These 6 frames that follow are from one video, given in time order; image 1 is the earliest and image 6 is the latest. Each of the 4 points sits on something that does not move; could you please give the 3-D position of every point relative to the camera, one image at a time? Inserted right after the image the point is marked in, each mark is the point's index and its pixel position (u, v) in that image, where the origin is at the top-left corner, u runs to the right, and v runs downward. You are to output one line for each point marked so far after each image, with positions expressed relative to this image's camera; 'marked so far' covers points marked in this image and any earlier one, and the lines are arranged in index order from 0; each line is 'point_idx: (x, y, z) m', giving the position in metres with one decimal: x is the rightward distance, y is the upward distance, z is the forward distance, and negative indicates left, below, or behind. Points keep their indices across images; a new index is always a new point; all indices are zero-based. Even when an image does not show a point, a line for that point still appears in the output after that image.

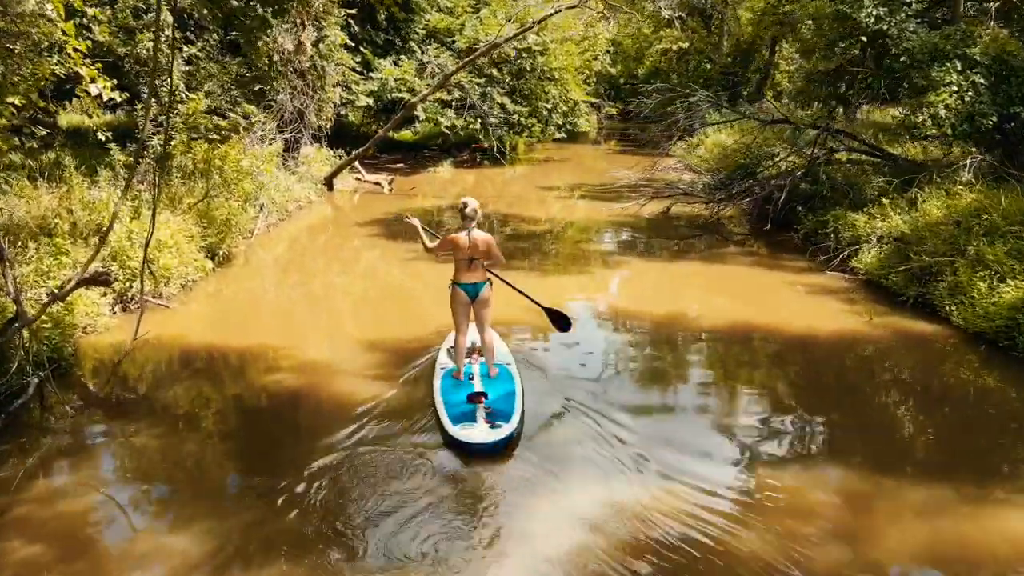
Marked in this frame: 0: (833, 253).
0: (+4.4, +0.5, +10.3) m
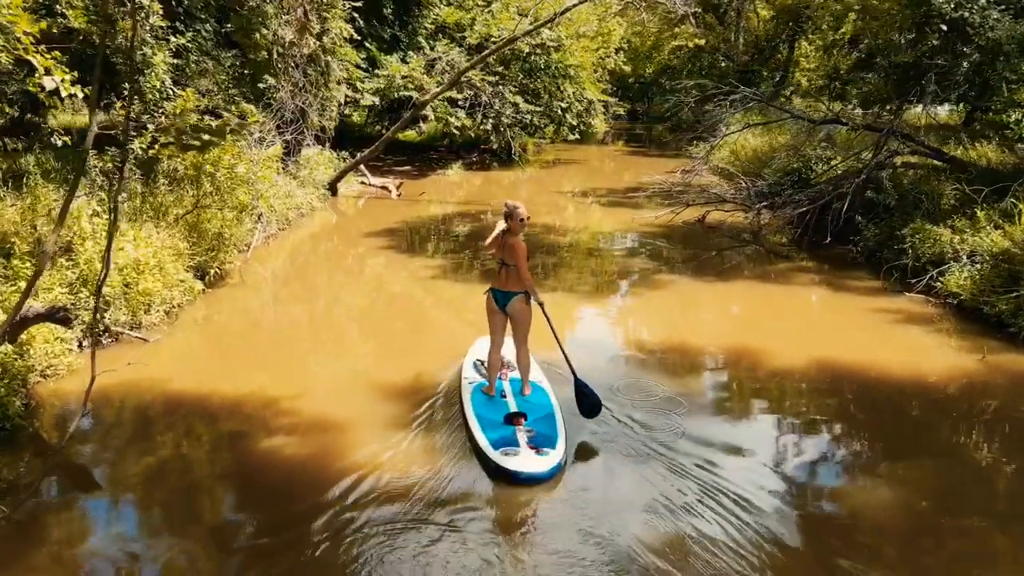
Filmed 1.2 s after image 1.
0: (+4.8, +0.2, +9.0) m
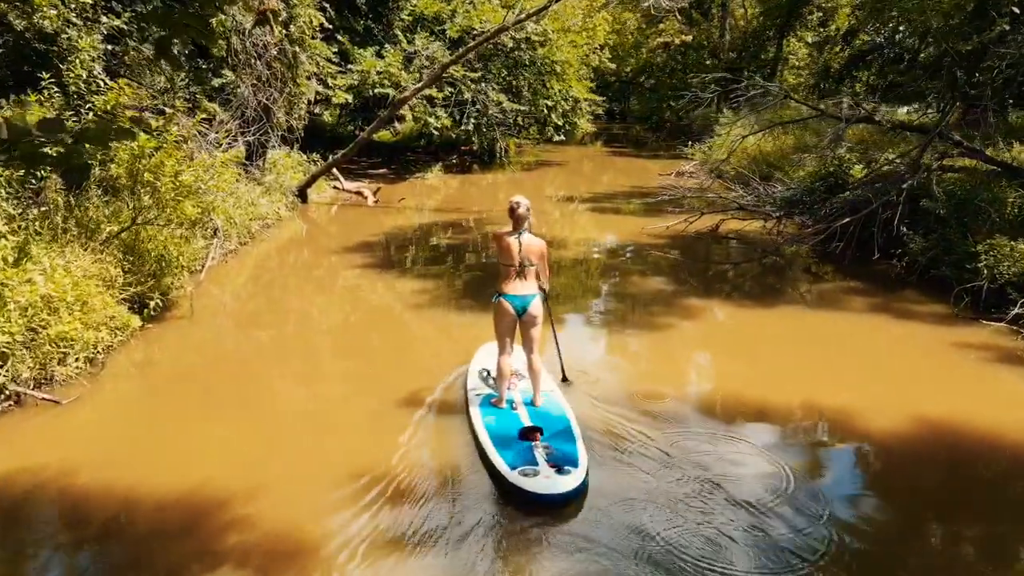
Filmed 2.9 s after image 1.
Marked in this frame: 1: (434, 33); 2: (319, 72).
0: (+4.9, -0.1, +7.7) m
1: (-2.1, +6.9, +20.0) m
2: (-4.3, +4.8, +16.6) m
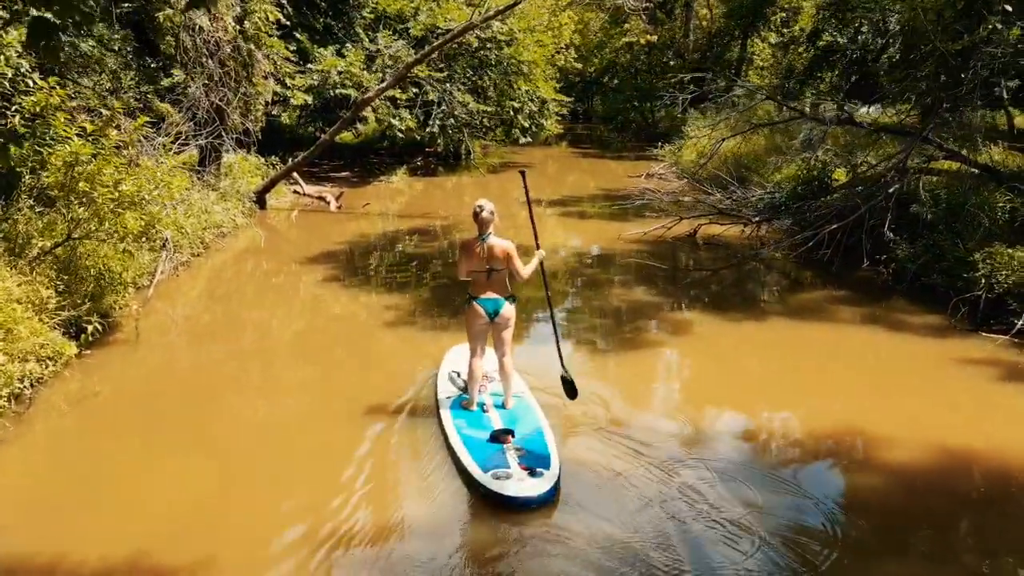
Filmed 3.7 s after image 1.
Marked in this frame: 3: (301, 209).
0: (+4.7, -0.2, +7.4) m
1: (-3.0, +6.7, +19.3) m
2: (-5.0, +4.6, +15.8) m
3: (-4.7, +1.8, +16.5) m
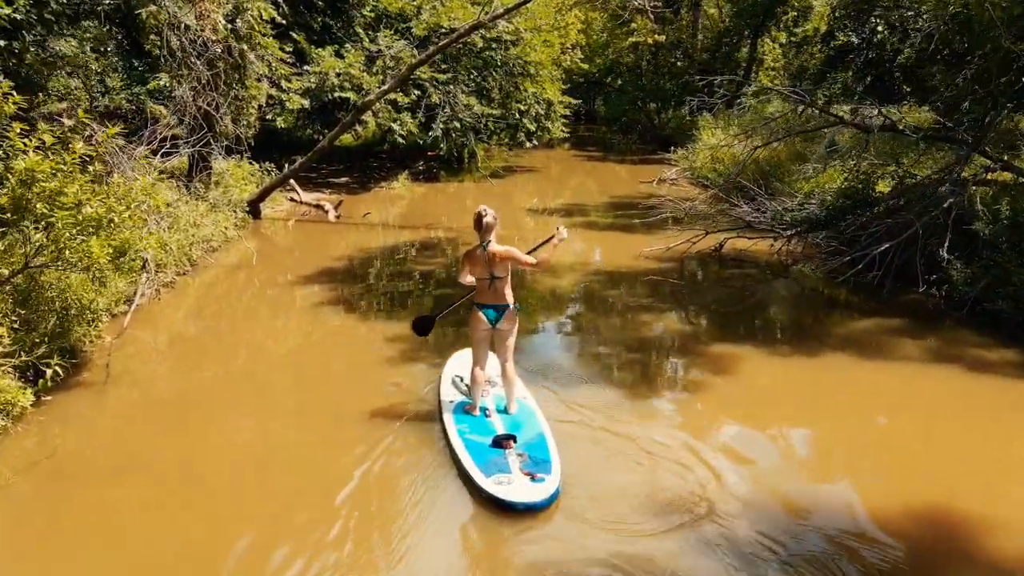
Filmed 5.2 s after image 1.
0: (+4.9, -0.5, +6.5) m
1: (-2.8, +6.4, +18.4) m
2: (-4.8, +4.3, +15.0) m
3: (-4.5, +1.5, +15.6) m
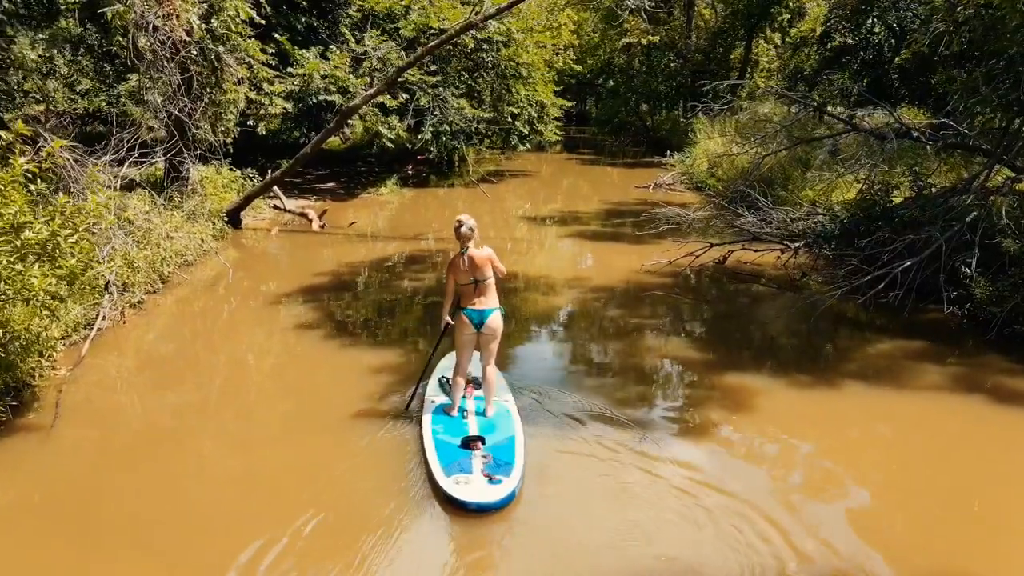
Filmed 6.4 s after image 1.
0: (+4.8, -0.7, +5.9) m
1: (-3.0, +6.1, +17.8) m
2: (-5.0, +4.1, +14.3) m
3: (-4.6, +1.2, +15.0) m
